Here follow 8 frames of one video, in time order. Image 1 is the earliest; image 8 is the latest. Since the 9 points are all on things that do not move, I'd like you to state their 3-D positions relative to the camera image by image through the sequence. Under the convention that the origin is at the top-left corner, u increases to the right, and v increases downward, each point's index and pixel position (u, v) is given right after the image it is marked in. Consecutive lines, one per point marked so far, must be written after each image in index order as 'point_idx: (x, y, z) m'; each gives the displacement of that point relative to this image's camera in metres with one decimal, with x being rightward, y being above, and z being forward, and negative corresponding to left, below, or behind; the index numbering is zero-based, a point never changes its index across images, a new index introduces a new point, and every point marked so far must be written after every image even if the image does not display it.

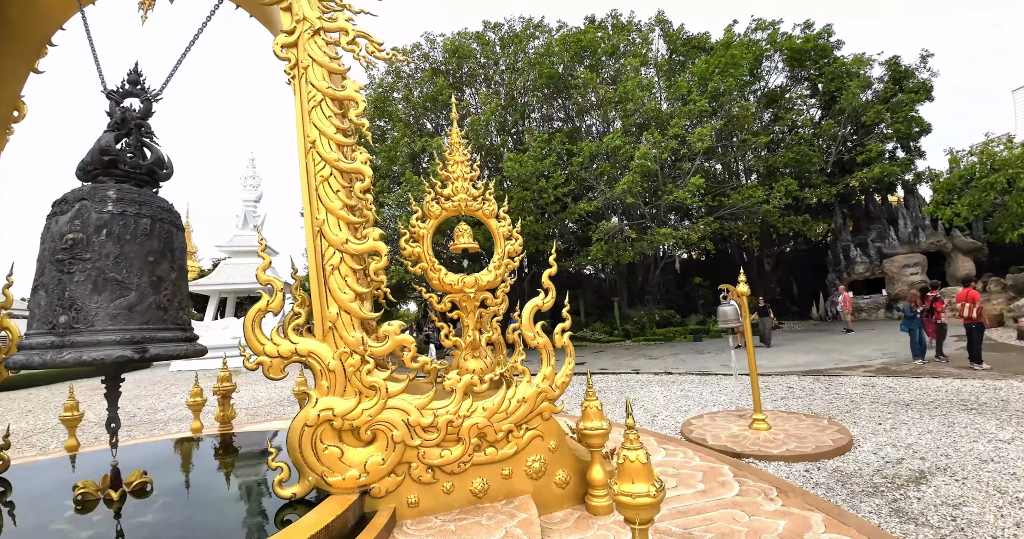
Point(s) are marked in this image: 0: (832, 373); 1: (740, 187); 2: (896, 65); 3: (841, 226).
0: (+5.3, -1.7, +7.7) m
1: (+7.7, +2.9, +15.9) m
2: (+14.1, +7.3, +16.8) m
3: (+12.3, +1.6, +17.4) m
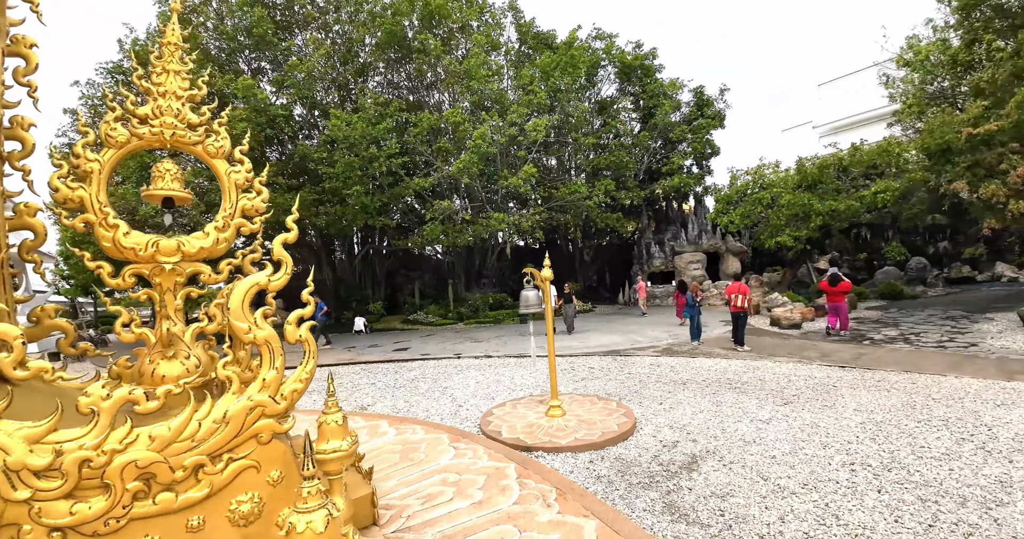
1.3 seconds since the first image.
0: (+2.1, -1.6, +8.5) m
1: (+2.0, +3.3, +16.9) m
2: (+8.1, +7.4, +19.7) m
3: (+5.8, +1.9, +19.9) m
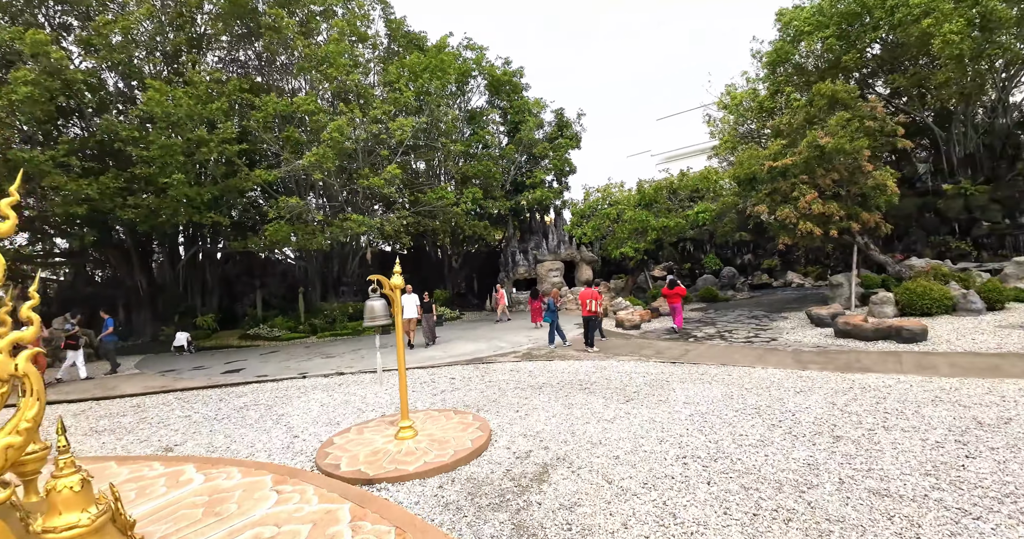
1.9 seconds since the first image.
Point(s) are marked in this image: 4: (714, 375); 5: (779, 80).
0: (-0.5, -1.7, +8.5) m
1: (-2.8, +3.1, +16.6) m
2: (+2.2, +7.1, +21.1) m
3: (-0.1, +1.5, +20.5) m
4: (+2.9, -1.5, +6.7) m
5: (+9.9, +6.9, +17.3) m
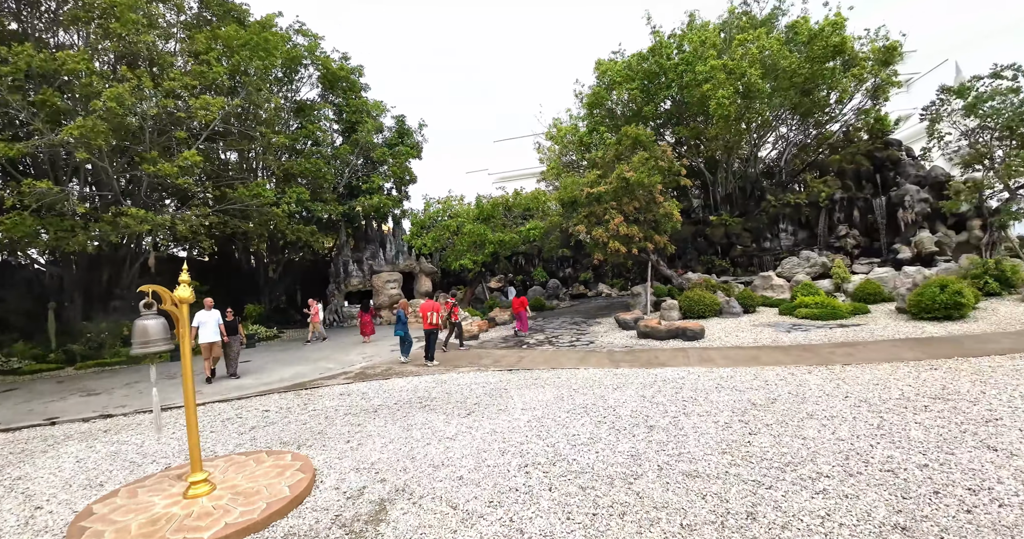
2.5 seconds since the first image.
0: (-3.3, -1.9, +7.6) m
1: (-8.3, +2.7, +14.5) m
2: (-5.0, +6.6, +20.5) m
3: (-7.0, +1.1, +19.1) m
4: (+0.5, -1.7, +7.0) m
5: (+3.5, +6.4, +19.6) m
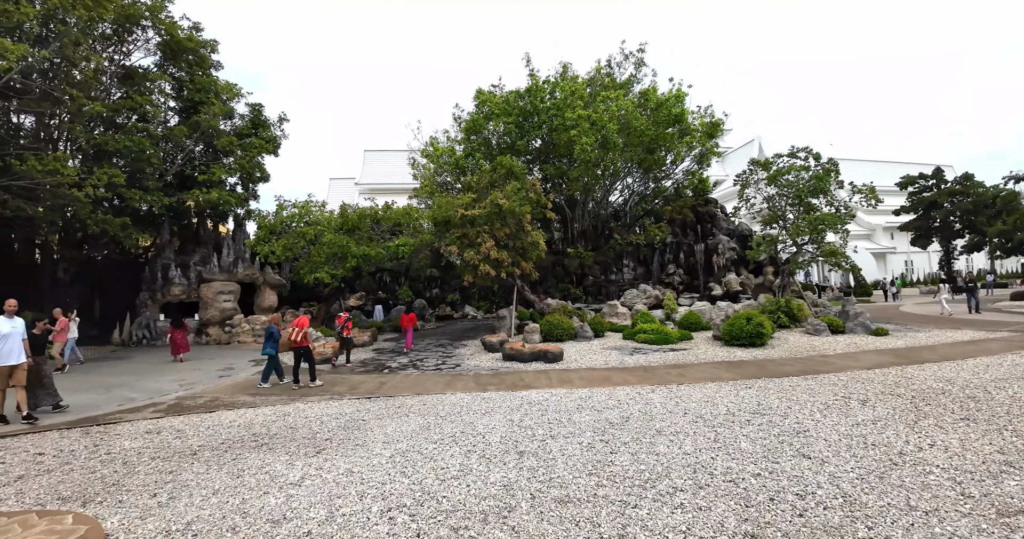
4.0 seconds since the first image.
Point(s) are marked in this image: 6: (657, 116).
0: (-5.2, -1.9, +6.0) m
1: (-11.8, +2.8, +11.4) m
2: (-10.2, +6.2, +18.3) m
3: (-12.0, +0.9, +16.1) m
4: (-1.4, -2.0, +6.5) m
5: (-1.8, +5.5, +19.9) m
6: (+6.0, +6.4, +18.8) m
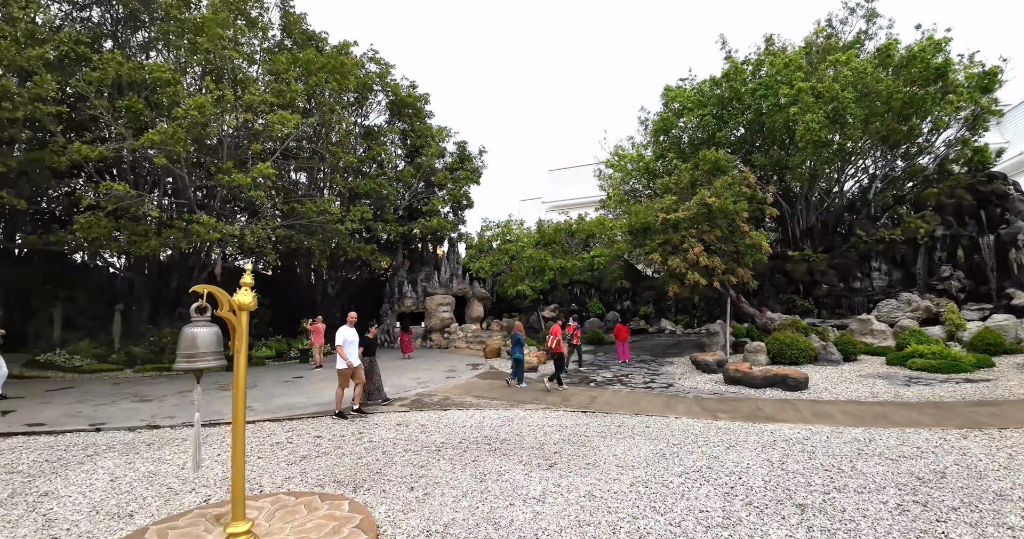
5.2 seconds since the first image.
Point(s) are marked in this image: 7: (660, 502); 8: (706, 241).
0: (-2.2, -2.1, +6.8) m
1: (-6.2, +2.2, +14.5) m
2: (-2.2, +5.5, +20.4) m
3: (-4.6, +0.2, +18.8) m
4: (+1.6, -2.0, +5.9) m
5: (+6.2, +5.1, +18.6) m
6: (+12.9, +6.3, +14.7) m
7: (+1.1, -1.8, +3.6) m
8: (+5.0, +0.8, +11.8) m
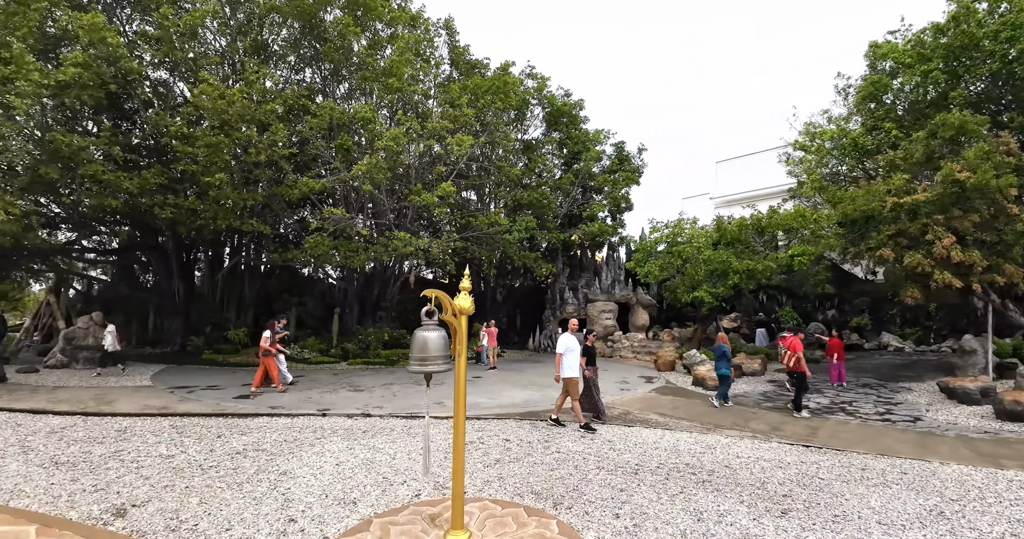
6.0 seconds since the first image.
0: (+0.5, -2.2, +6.7) m
1: (-0.9, +2.0, +15.4) m
2: (+4.8, +5.3, +19.6) m
3: (+2.1, 0.0, +18.9) m
4: (+3.7, -2.0, +4.6) m
5: (+12.1, +5.0, +15.2) m
6: (+17.3, +6.4, +9.4) m
7: (+2.6, -1.8, +2.5) m
8: (+8.9, +0.8, +9.1) m
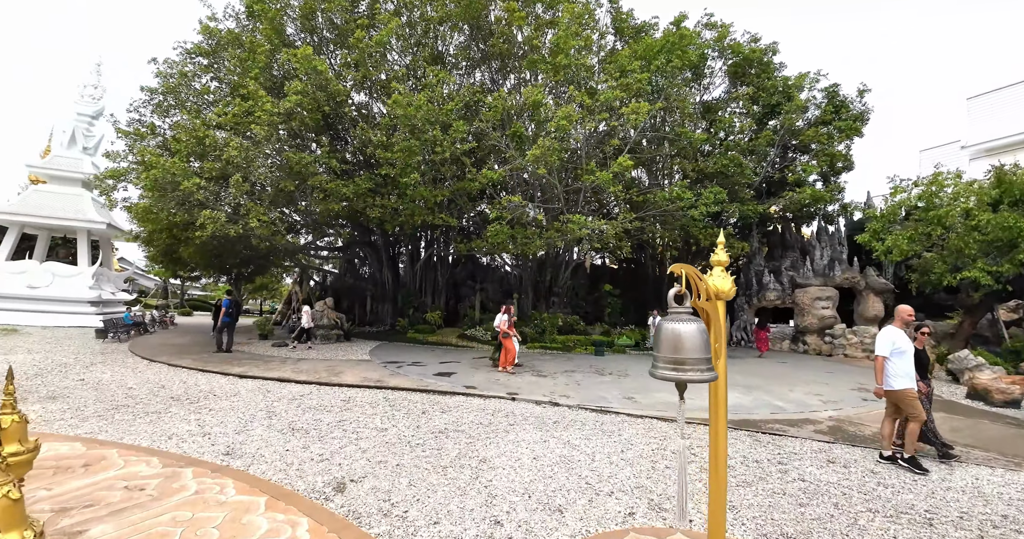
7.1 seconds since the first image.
0: (+3.1, -1.9, +5.4) m
1: (+4.7, +2.6, +13.9) m
2: (+11.4, +6.1, +15.8) m
3: (+8.8, +0.7, +16.2) m
4: (+5.3, -1.7, +2.3) m
5: (+16.7, +5.8, +9.1) m
6: (+19.4, +7.1, +1.8) m
7: (+3.5, -1.6, +0.8) m
8: (+11.6, +1.3, +4.6) m
